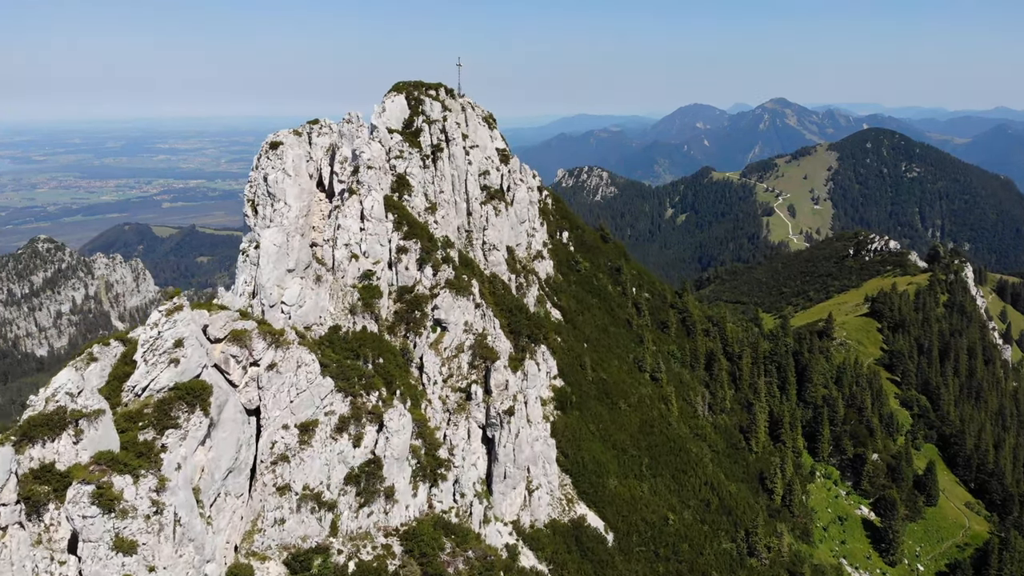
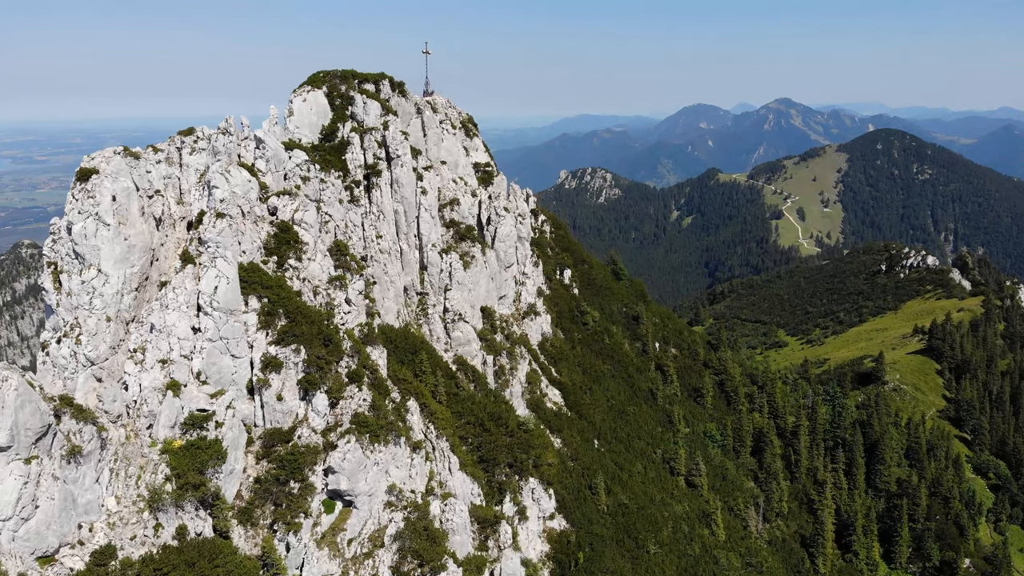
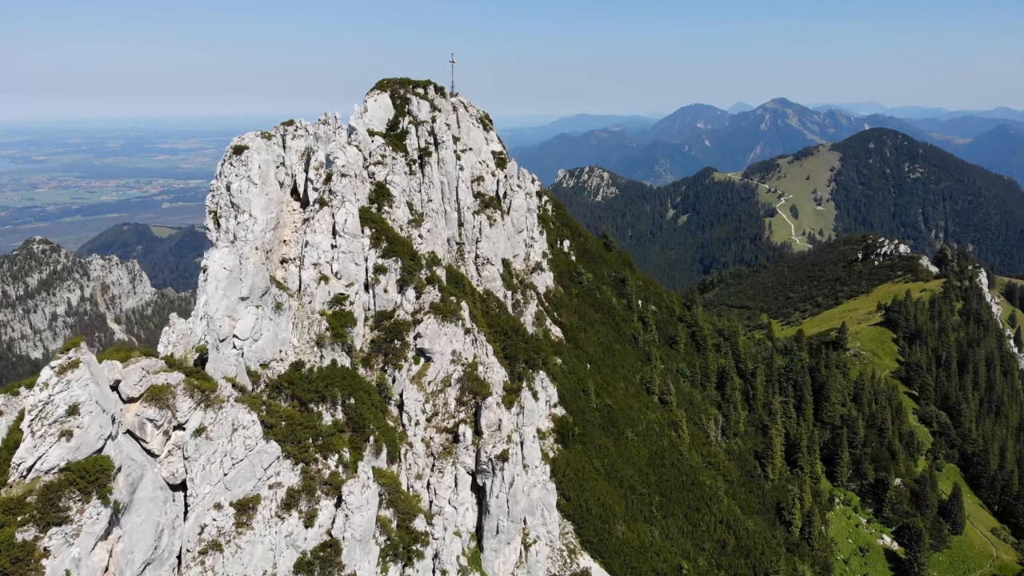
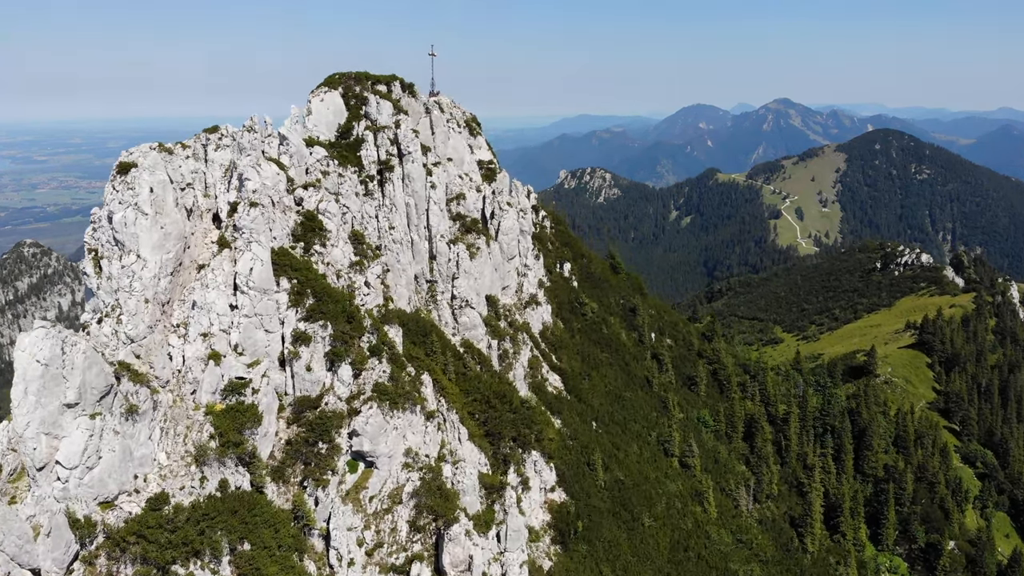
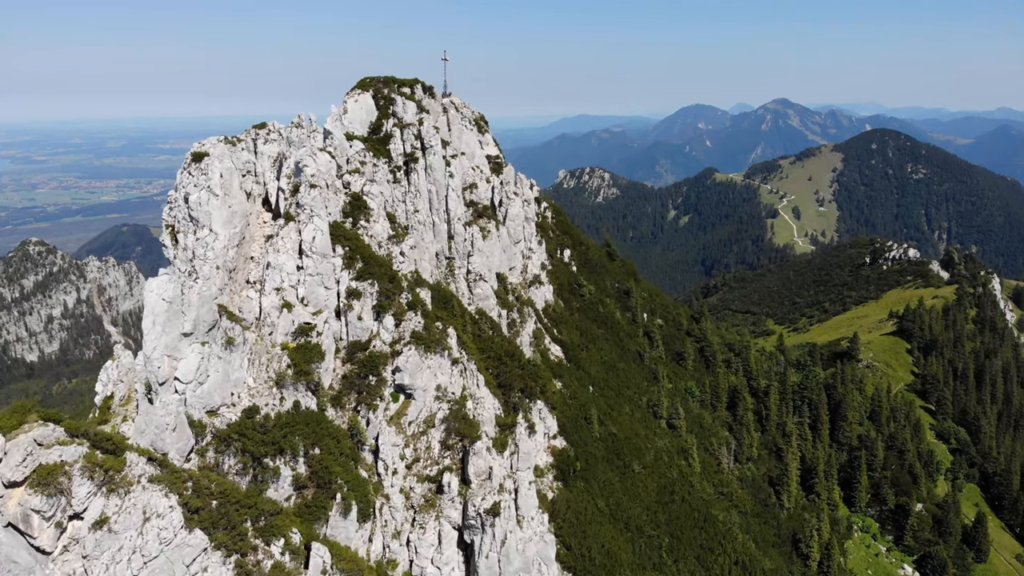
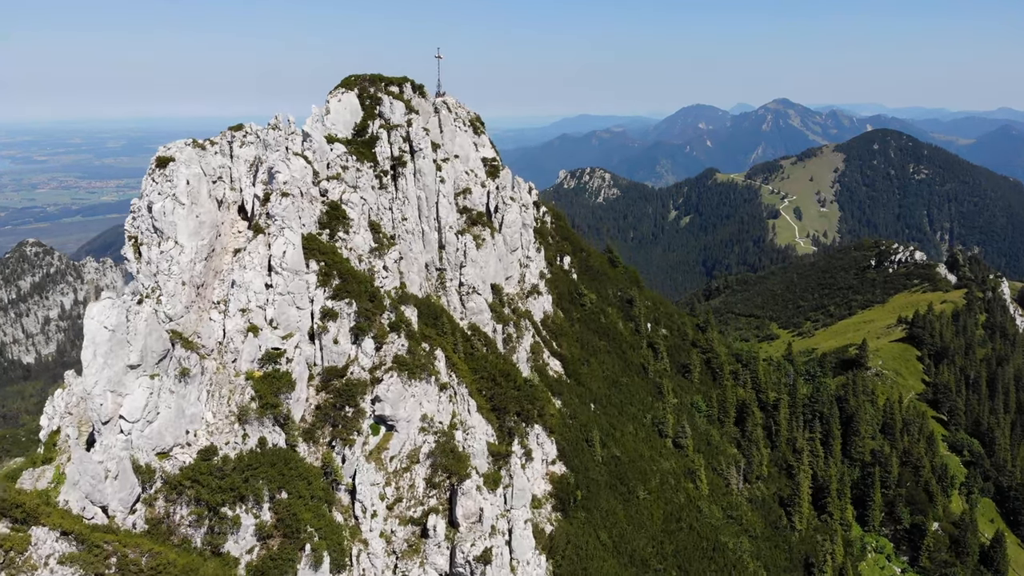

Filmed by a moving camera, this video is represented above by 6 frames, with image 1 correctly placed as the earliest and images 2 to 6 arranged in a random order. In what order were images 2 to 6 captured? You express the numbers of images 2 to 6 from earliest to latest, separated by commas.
3, 5, 6, 4, 2
